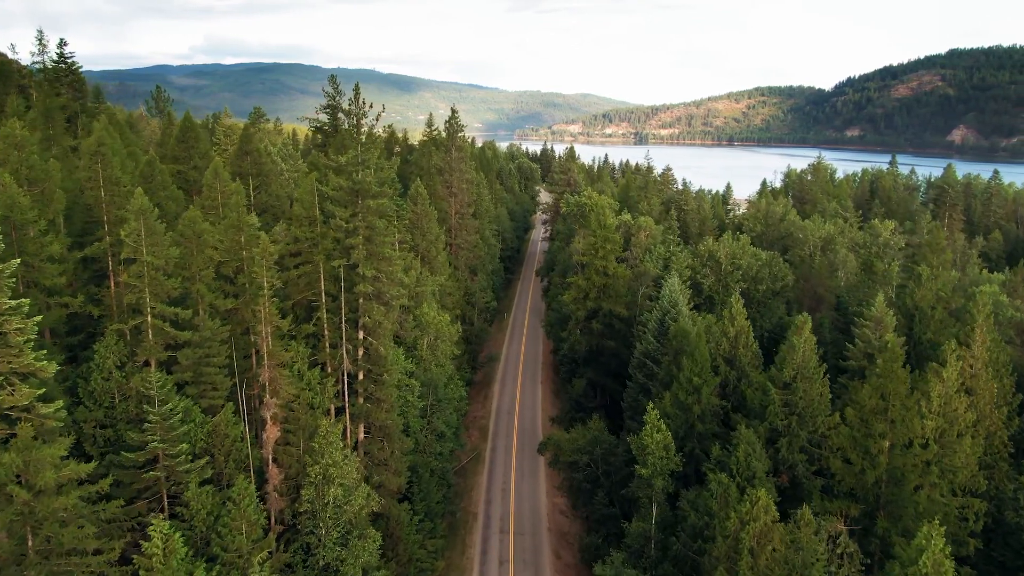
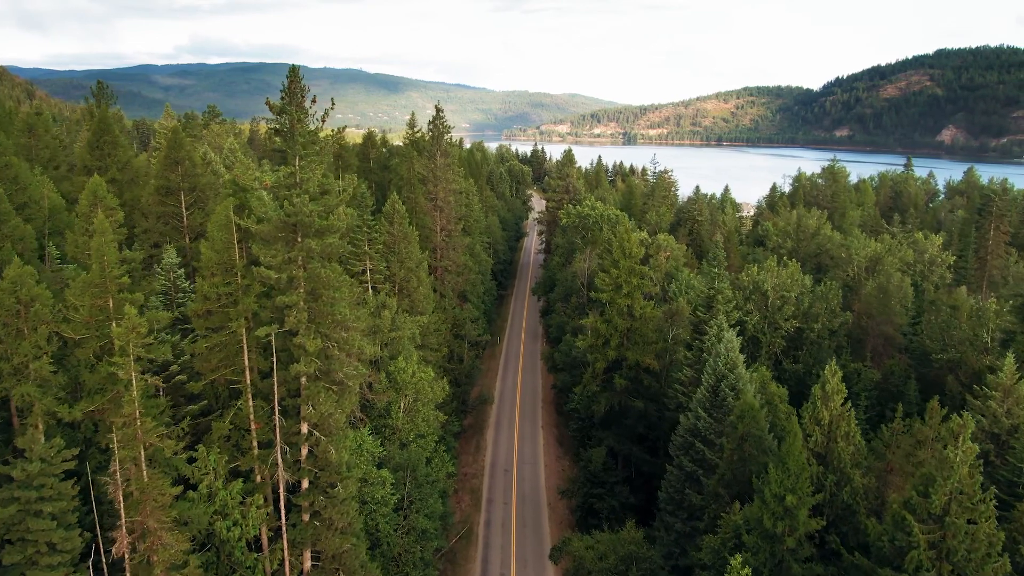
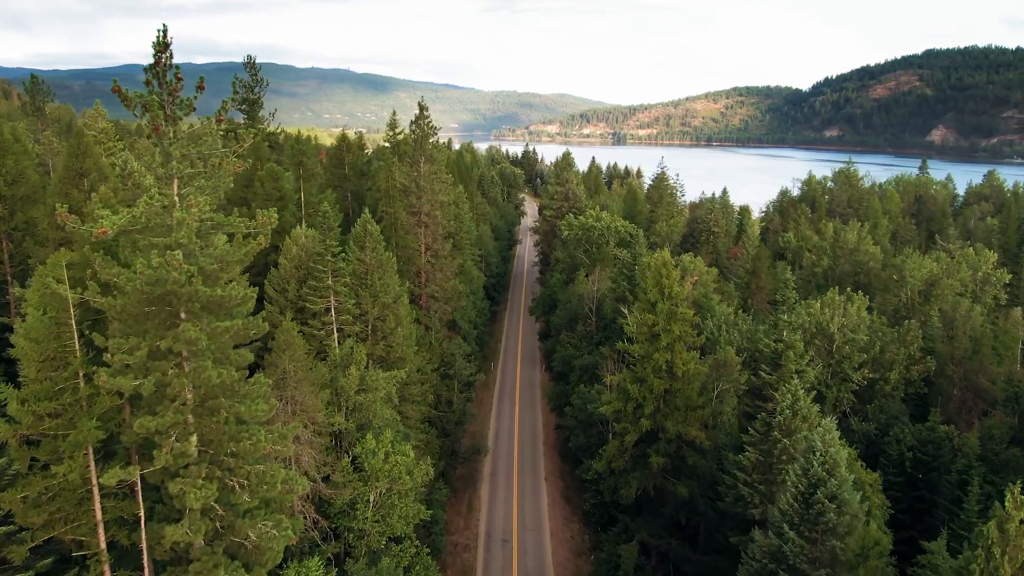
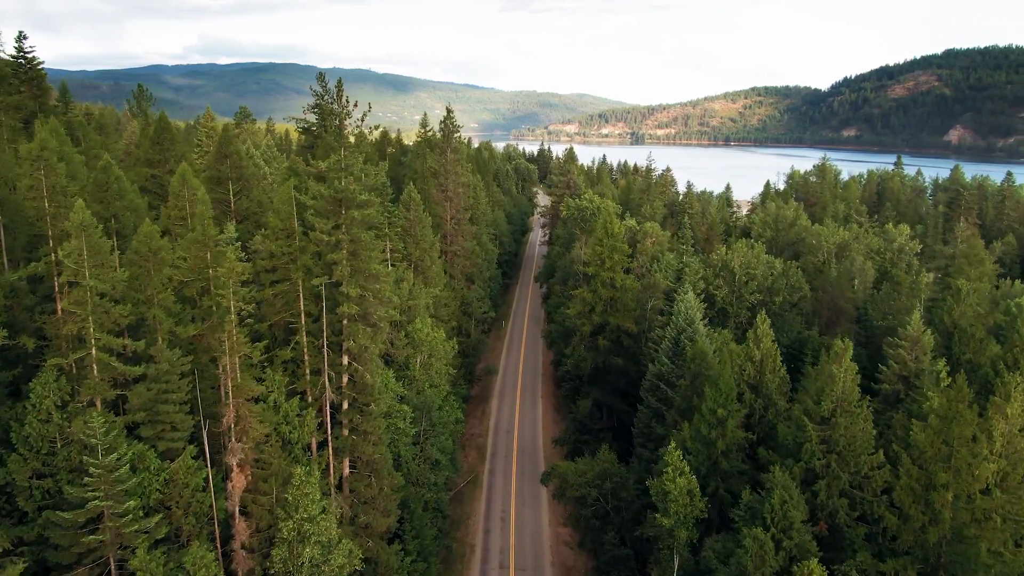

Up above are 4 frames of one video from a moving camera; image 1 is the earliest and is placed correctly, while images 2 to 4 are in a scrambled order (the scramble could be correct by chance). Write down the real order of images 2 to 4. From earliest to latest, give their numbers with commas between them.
4, 2, 3
